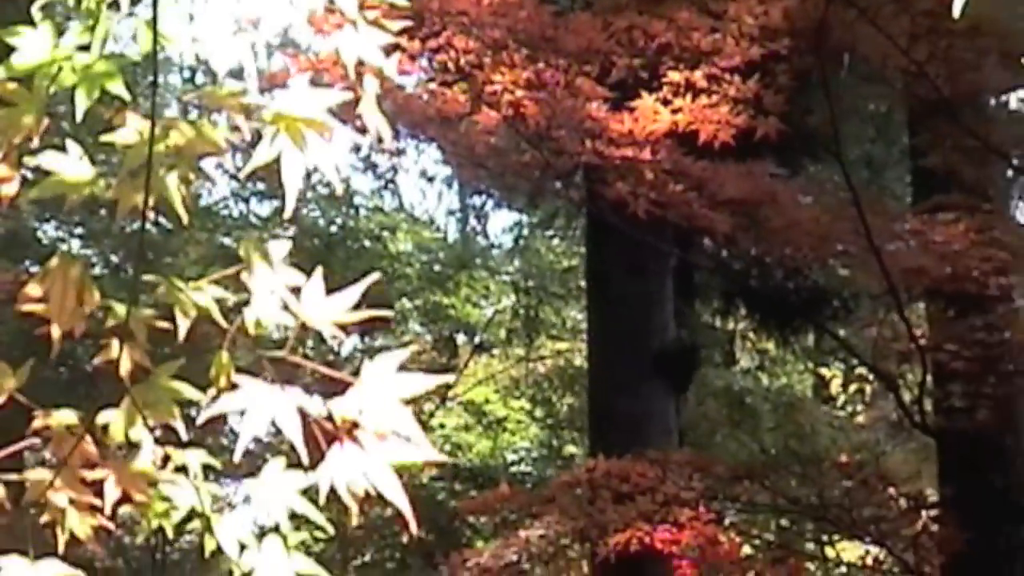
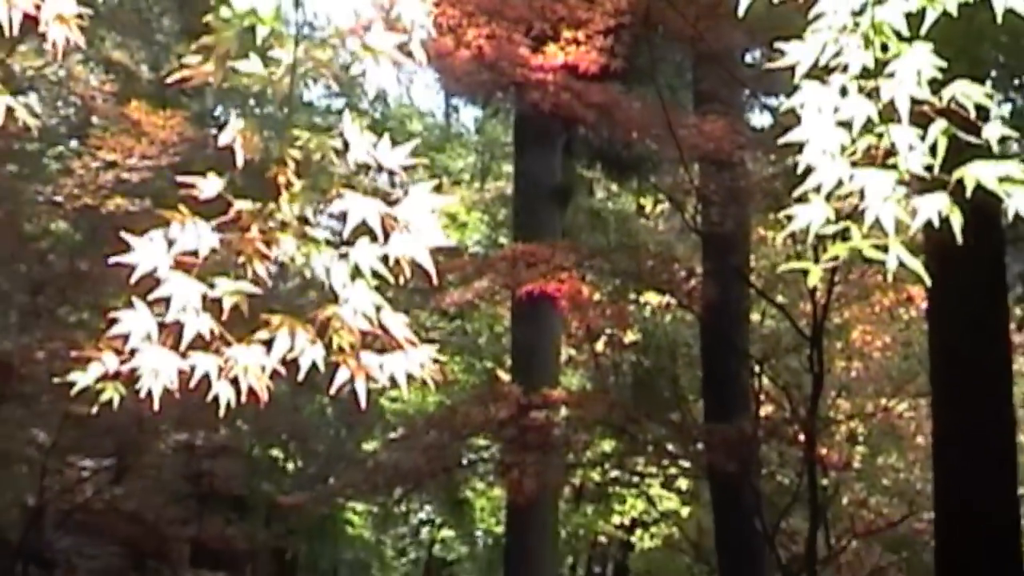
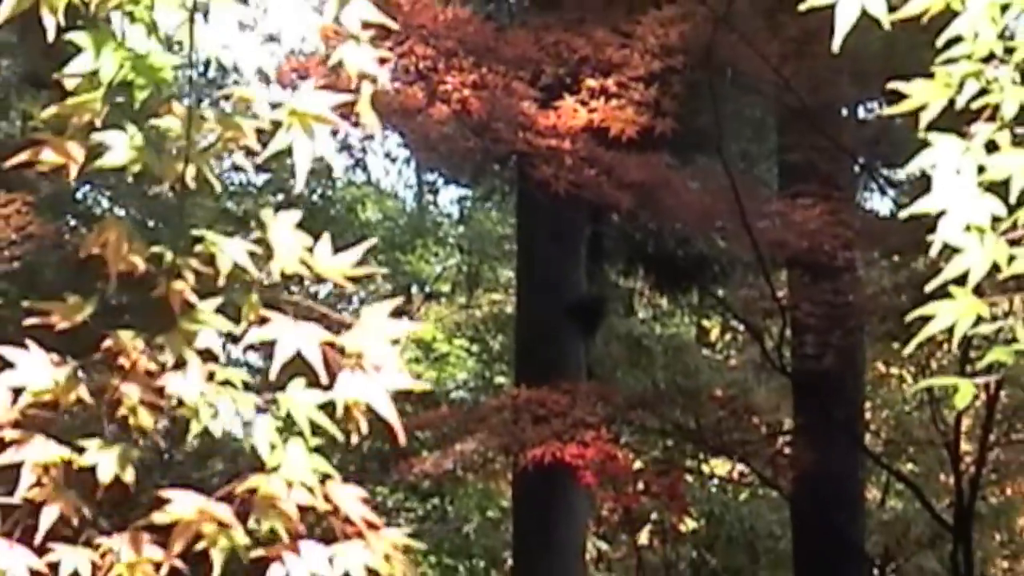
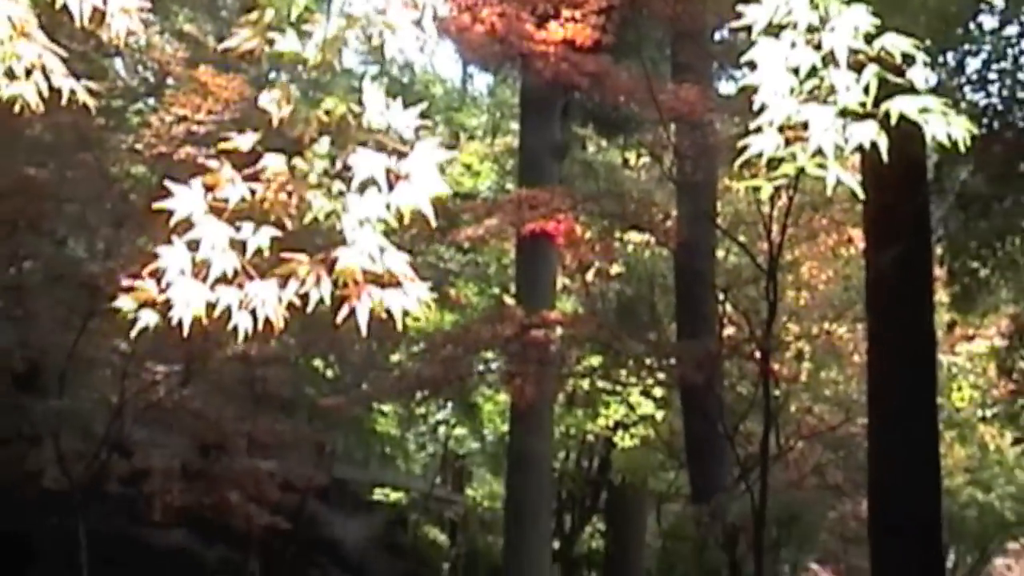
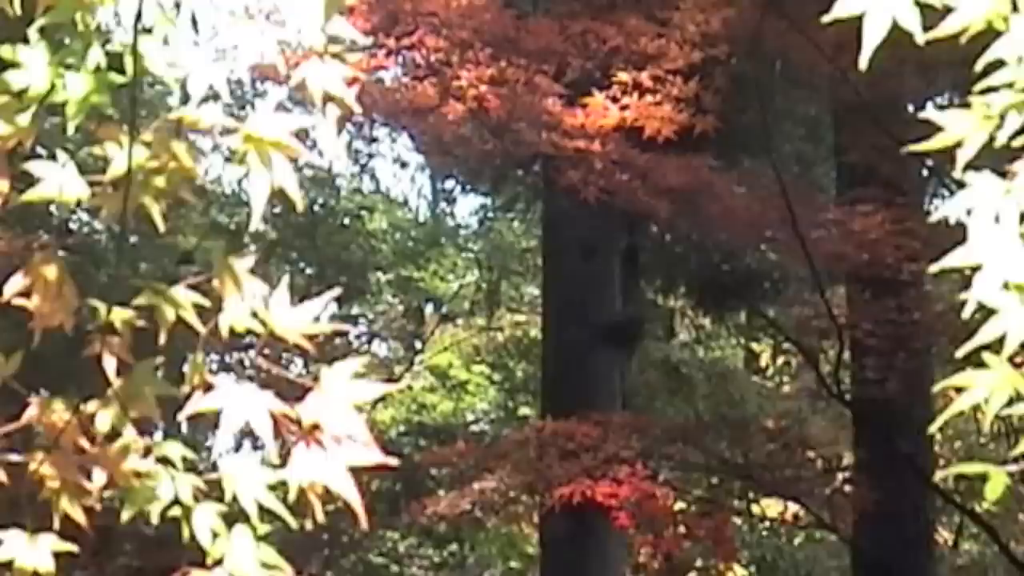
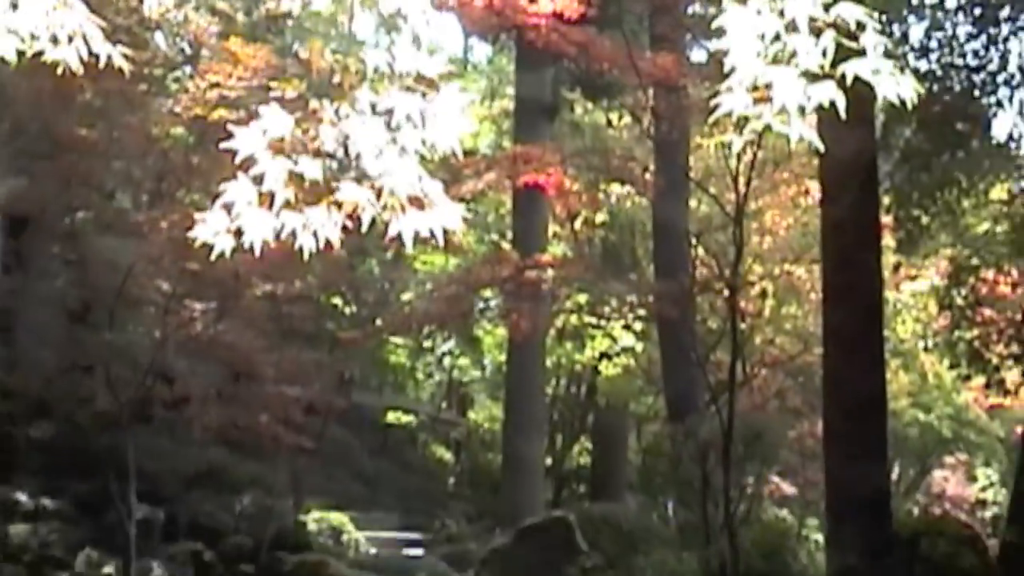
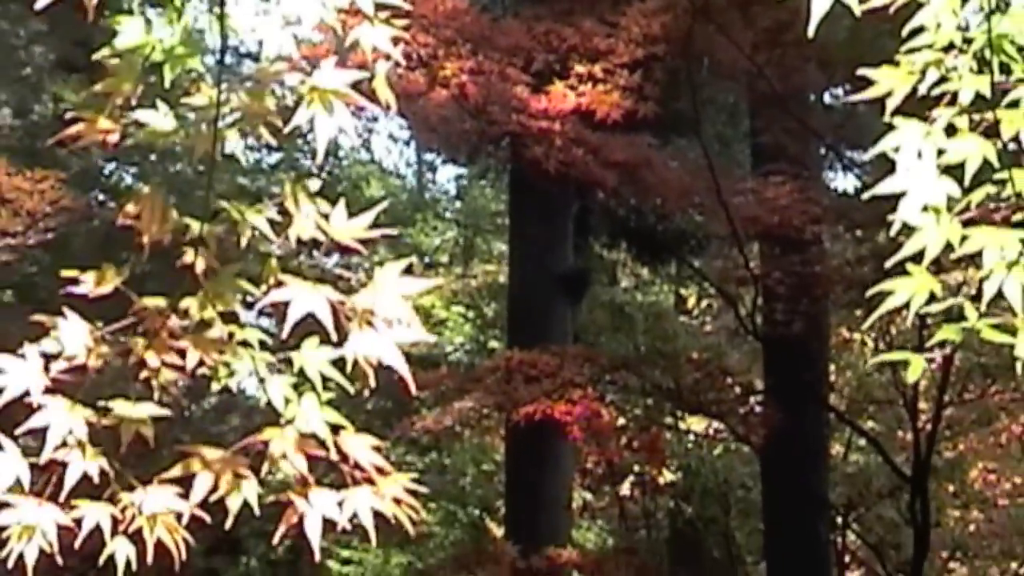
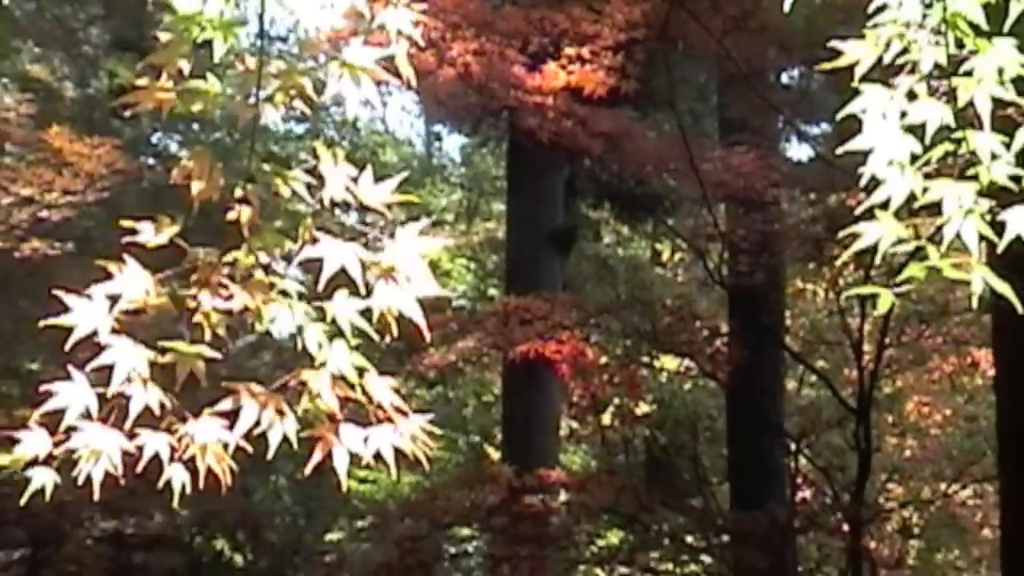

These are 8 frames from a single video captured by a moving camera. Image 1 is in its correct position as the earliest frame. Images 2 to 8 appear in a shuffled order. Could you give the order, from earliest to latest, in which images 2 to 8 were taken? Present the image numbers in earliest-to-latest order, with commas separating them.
5, 3, 7, 8, 2, 4, 6
